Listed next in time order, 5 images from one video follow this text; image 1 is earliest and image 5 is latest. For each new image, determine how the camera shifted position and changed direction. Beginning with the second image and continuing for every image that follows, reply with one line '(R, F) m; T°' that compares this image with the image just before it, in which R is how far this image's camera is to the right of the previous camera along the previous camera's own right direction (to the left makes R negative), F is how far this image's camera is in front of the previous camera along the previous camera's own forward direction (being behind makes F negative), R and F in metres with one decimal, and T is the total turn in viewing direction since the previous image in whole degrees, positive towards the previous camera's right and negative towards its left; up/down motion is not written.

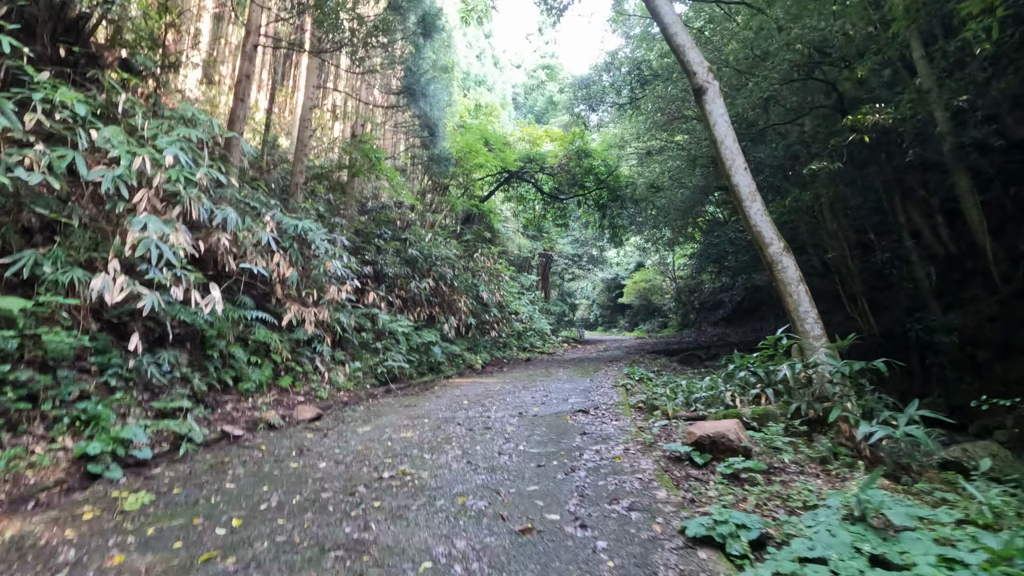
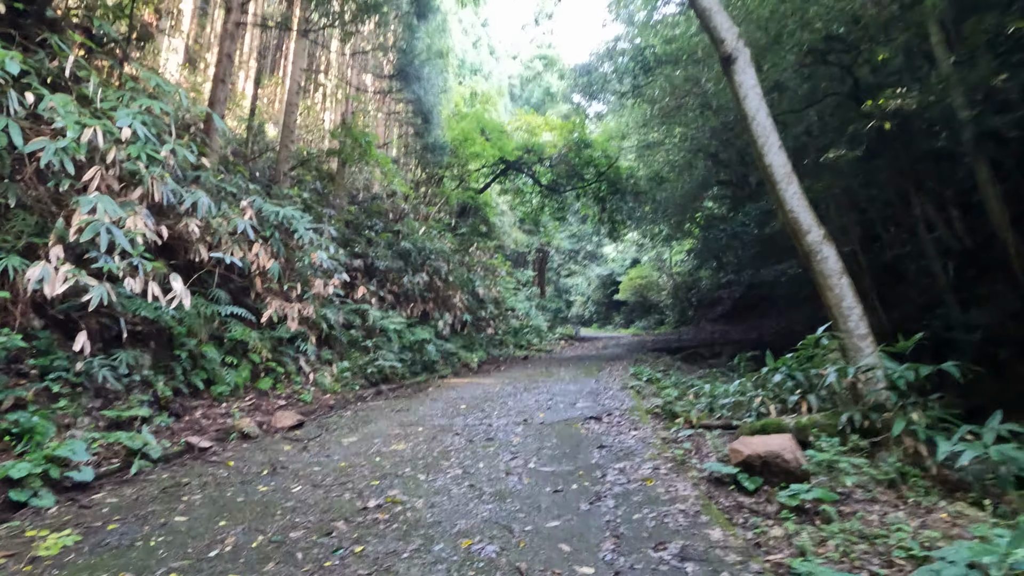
(-0.1, +0.5) m; +1°
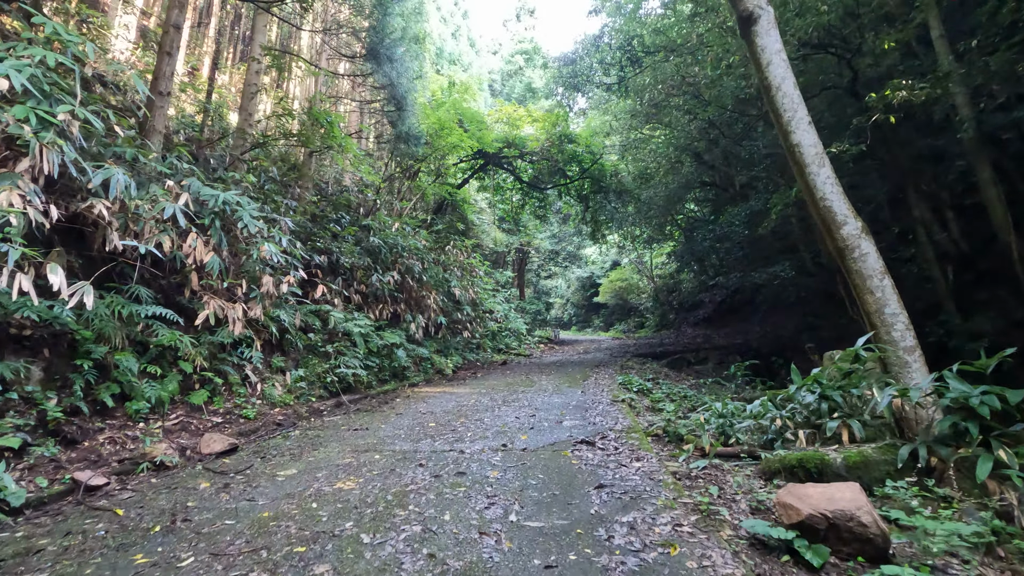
(0.0, +0.6) m; +2°
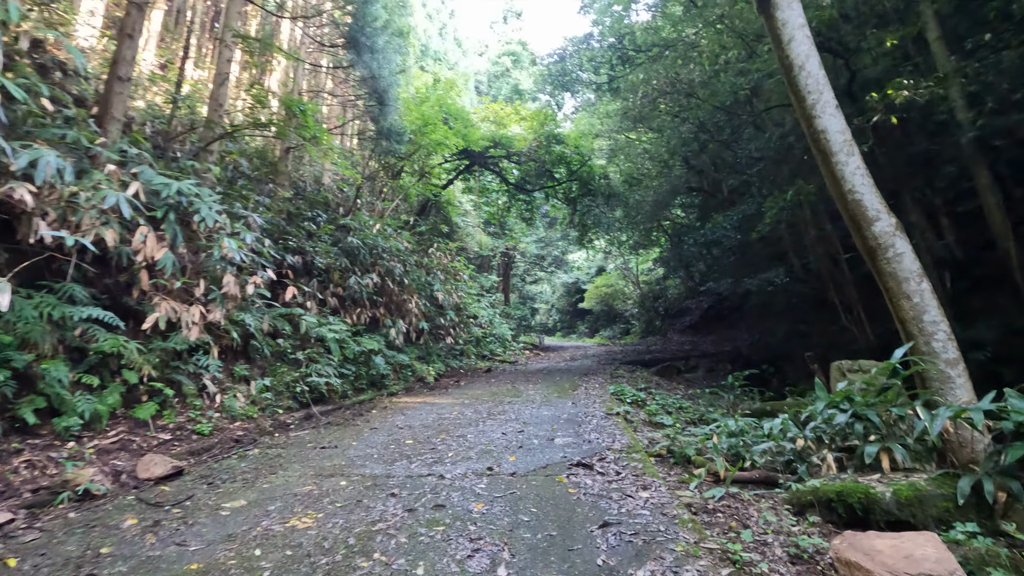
(0.0, +0.4) m; +2°
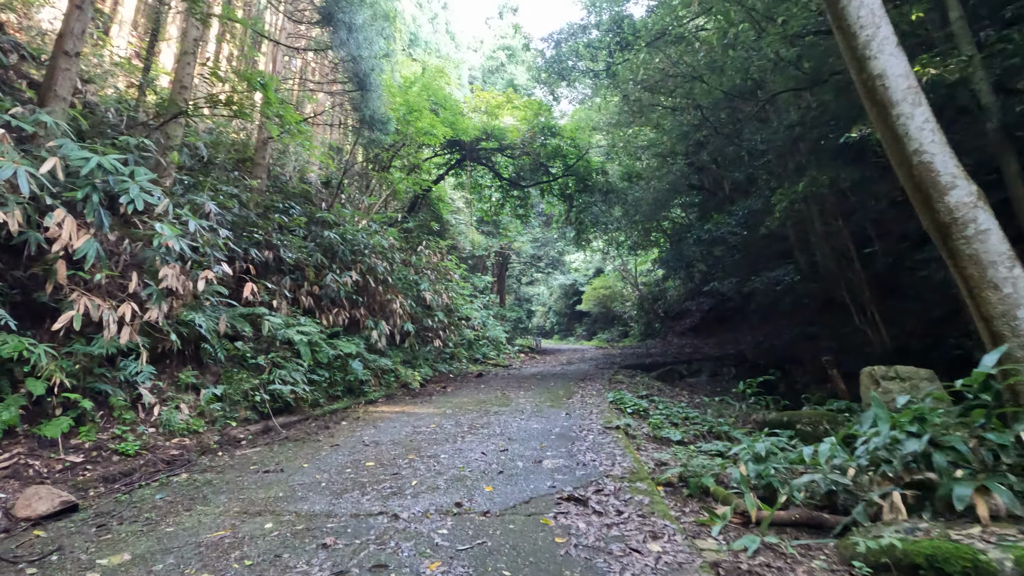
(+0.1, +0.6) m; 0°
